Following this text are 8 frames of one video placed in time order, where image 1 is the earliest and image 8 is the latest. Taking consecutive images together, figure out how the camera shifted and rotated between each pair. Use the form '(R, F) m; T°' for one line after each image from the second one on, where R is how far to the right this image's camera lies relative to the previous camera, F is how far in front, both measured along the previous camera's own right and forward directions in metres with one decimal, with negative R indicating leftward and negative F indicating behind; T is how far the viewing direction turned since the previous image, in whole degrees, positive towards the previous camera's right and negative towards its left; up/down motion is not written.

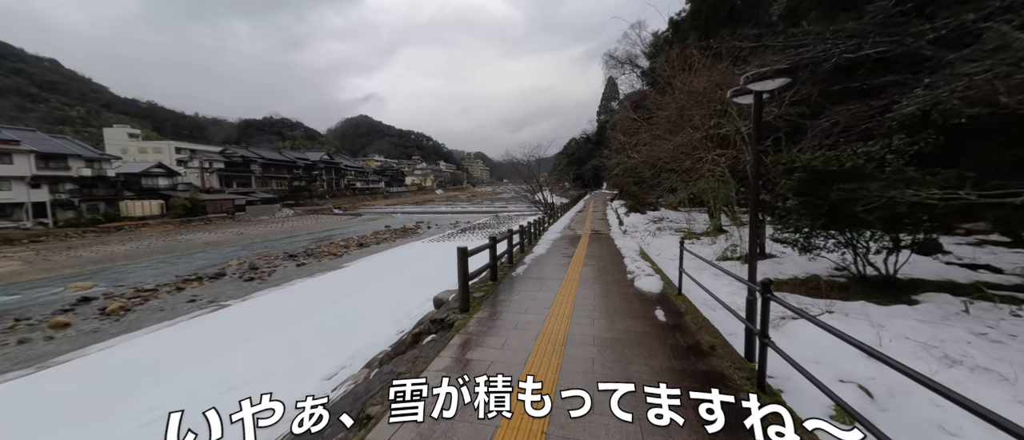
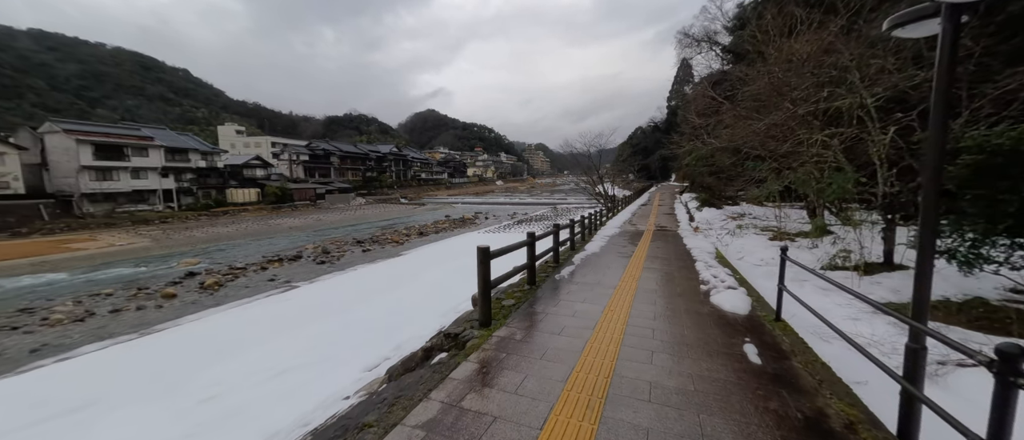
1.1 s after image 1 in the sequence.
(+0.1, +0.5) m; -9°
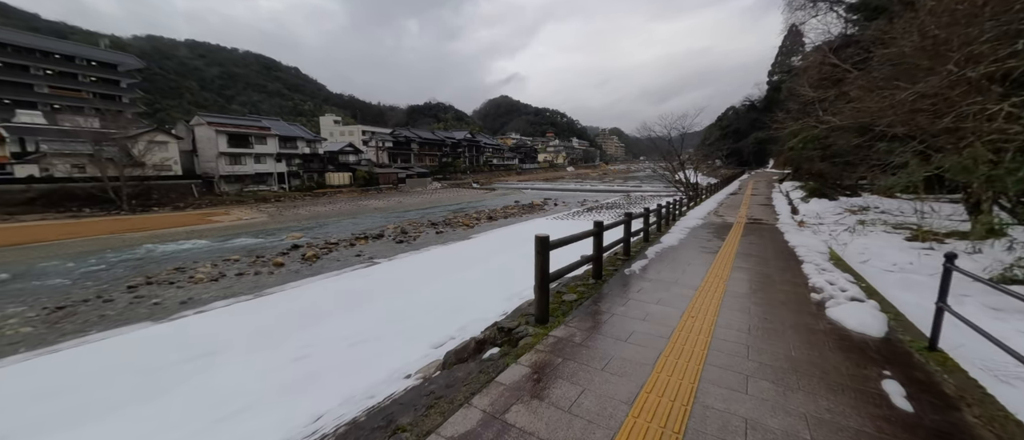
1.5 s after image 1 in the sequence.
(0.0, +0.2) m; -11°
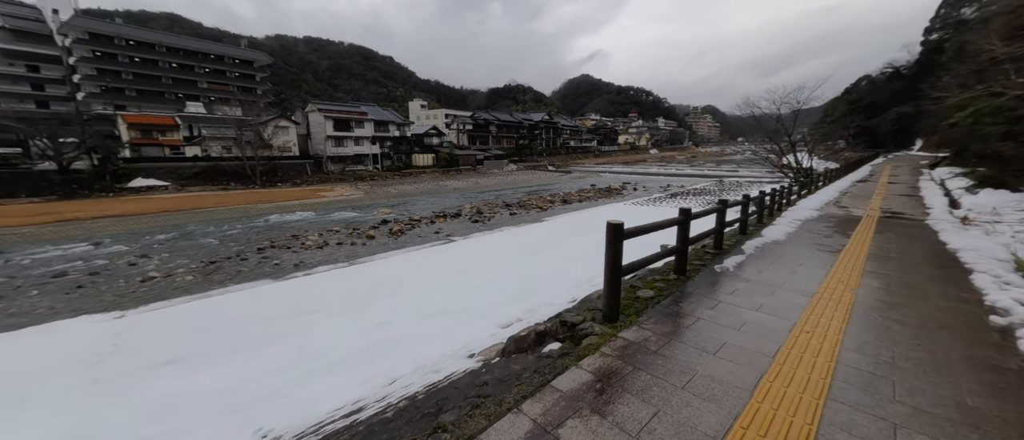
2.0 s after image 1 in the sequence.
(0.0, +0.2) m; -11°
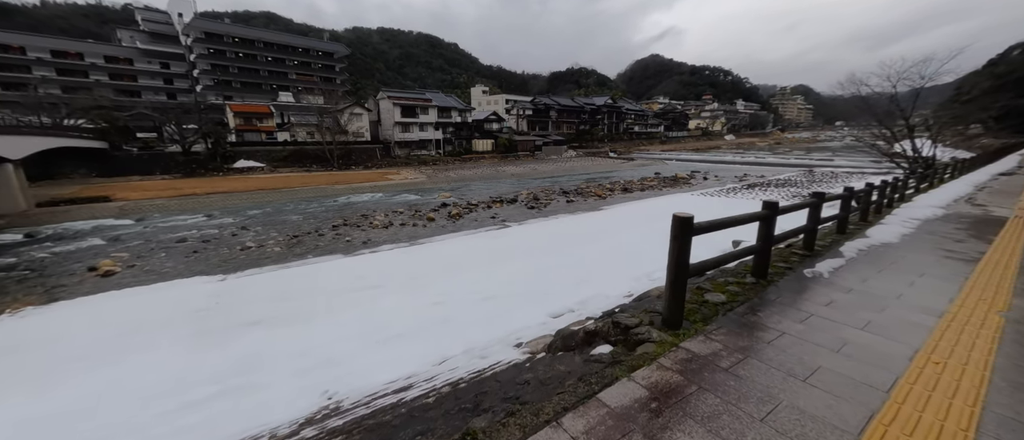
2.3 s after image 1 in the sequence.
(0.0, +0.1) m; -9°
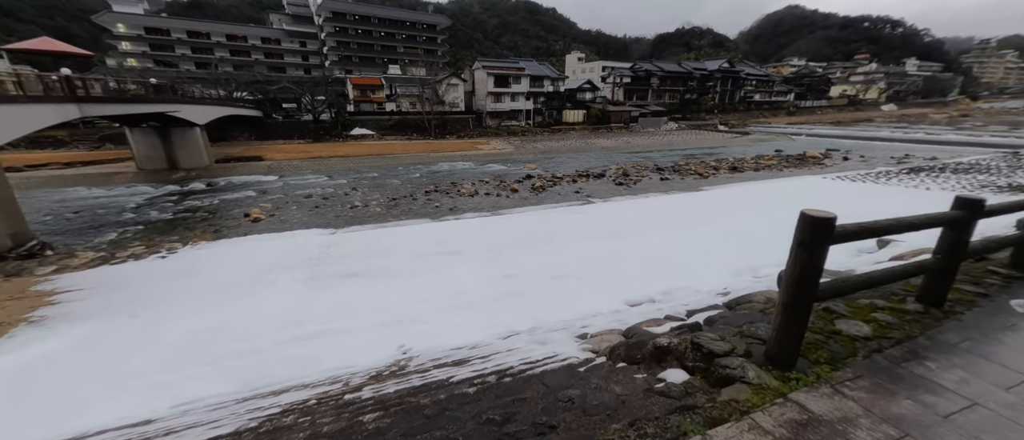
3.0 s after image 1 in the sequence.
(+0.1, +0.3) m; -13°
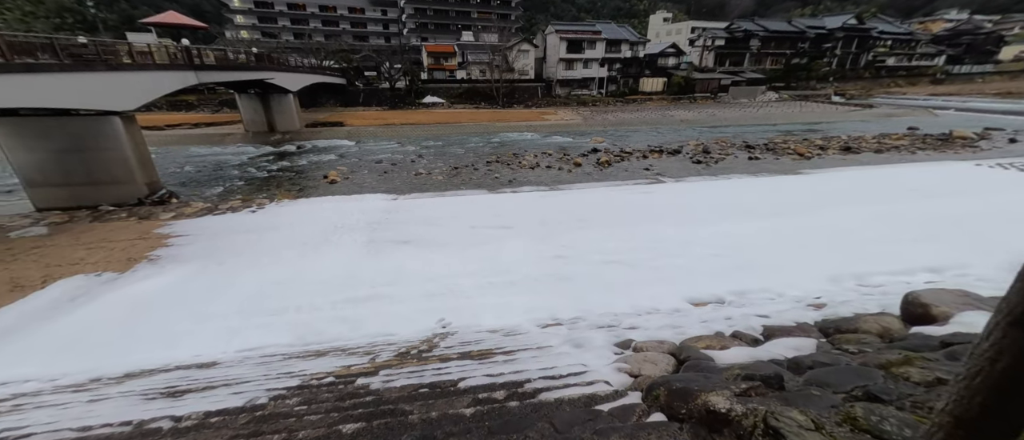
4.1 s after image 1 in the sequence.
(+0.2, +0.3) m; -10°
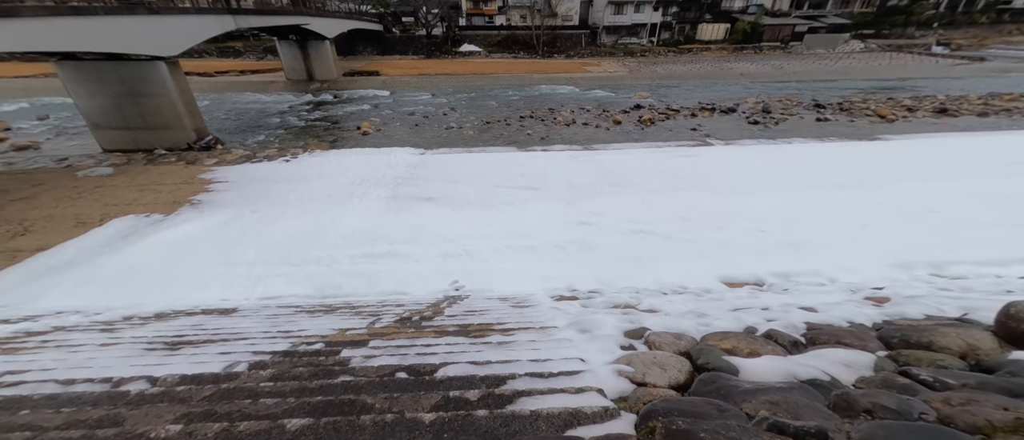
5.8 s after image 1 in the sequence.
(+0.2, +0.3) m; -5°
